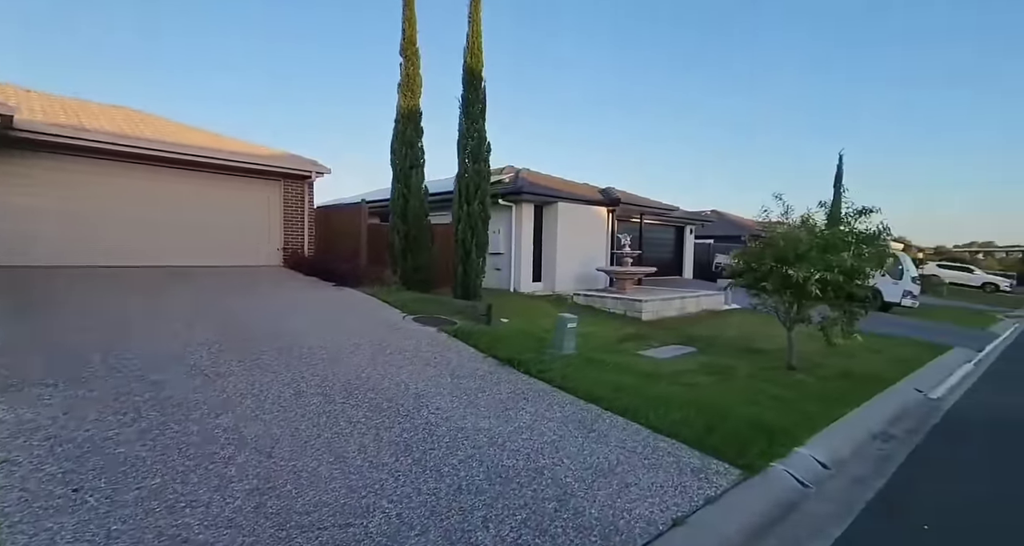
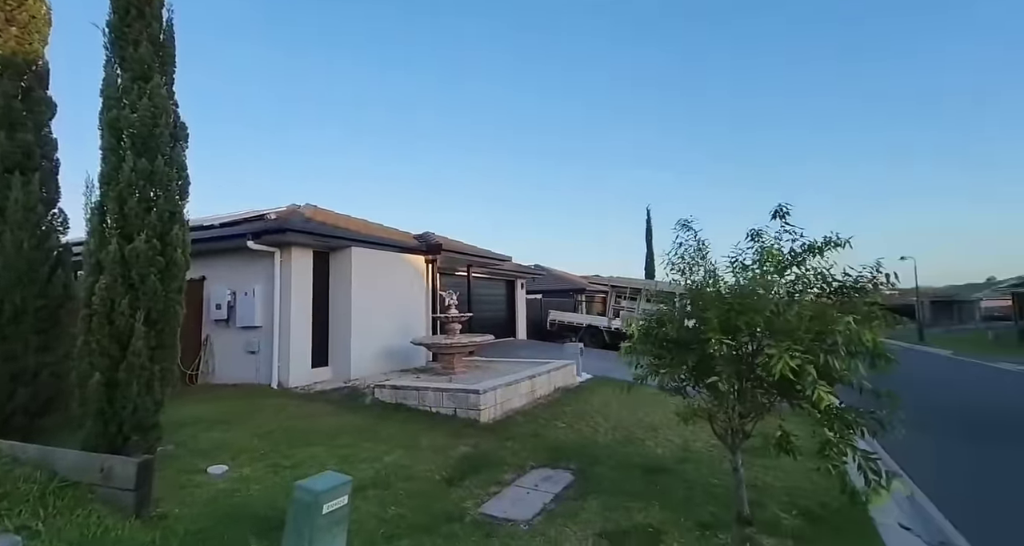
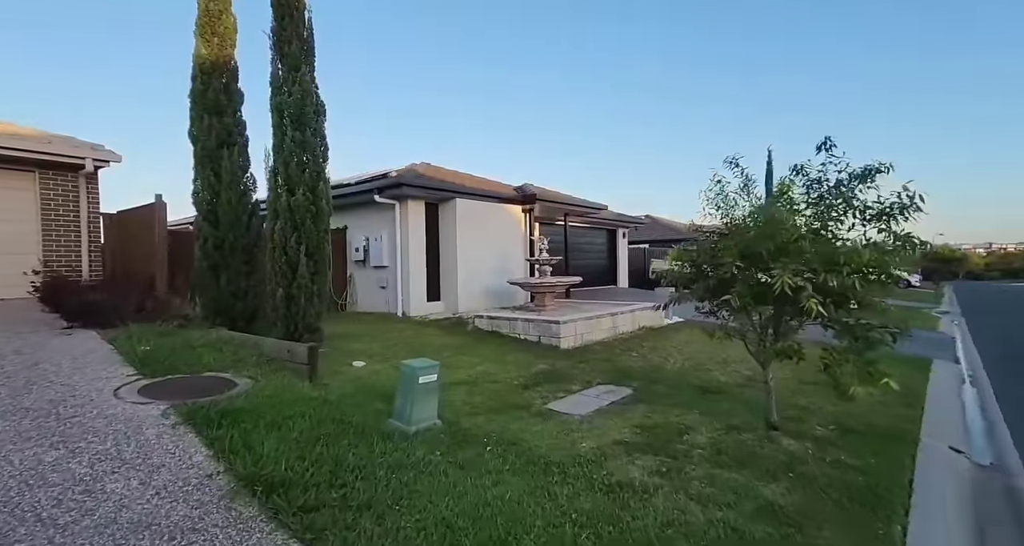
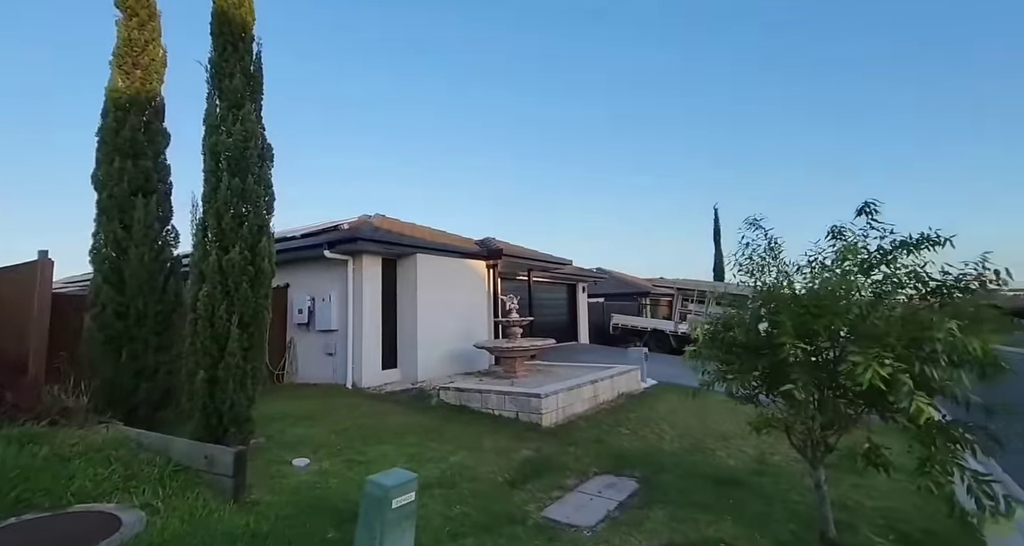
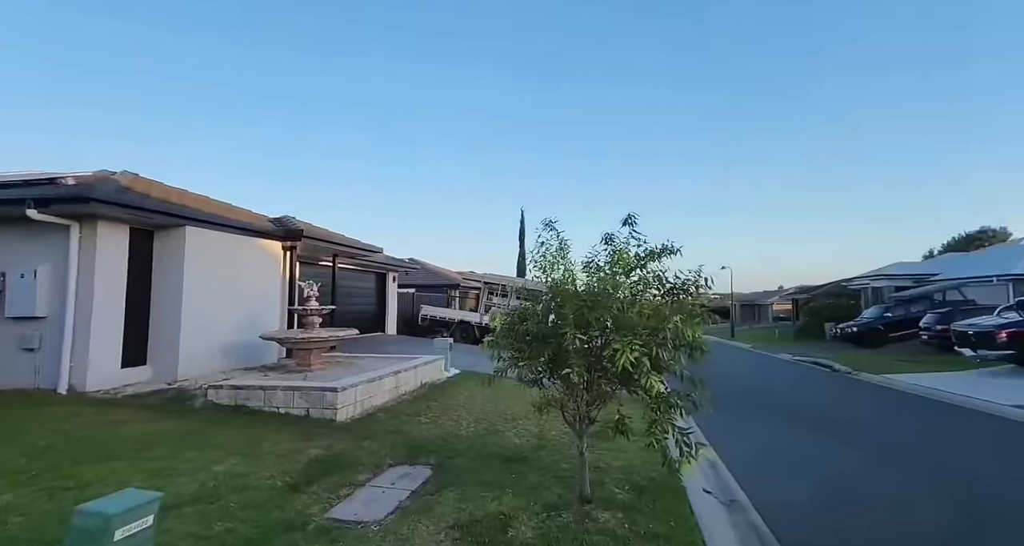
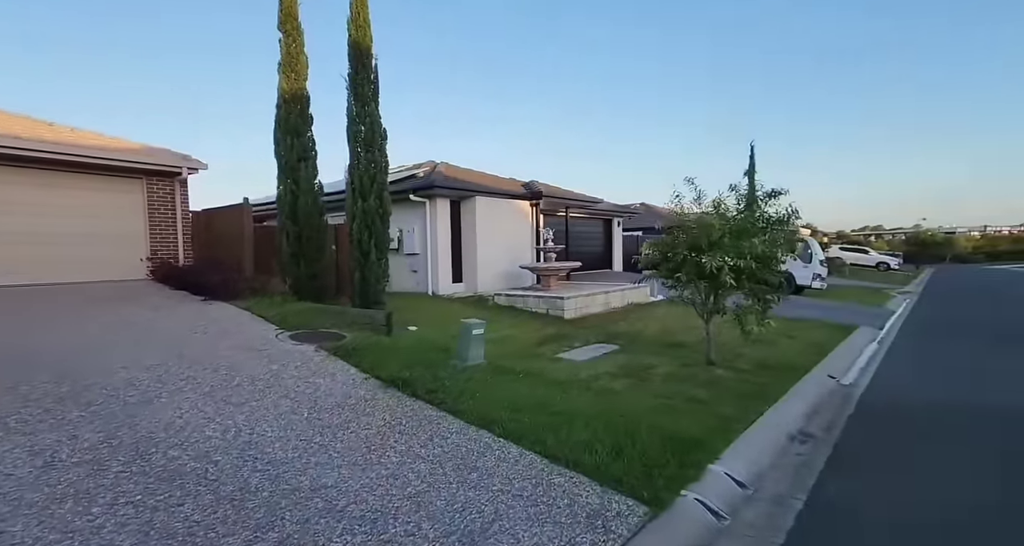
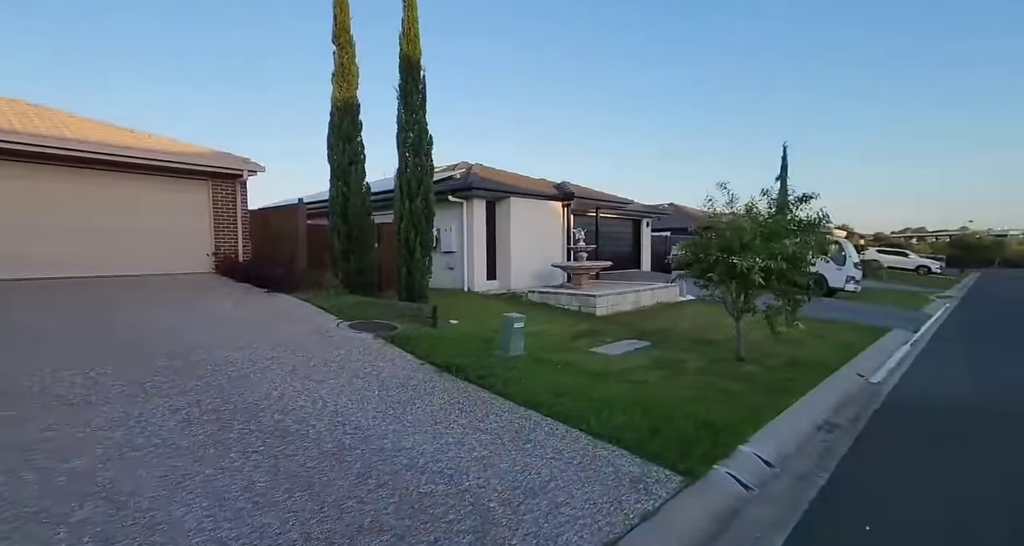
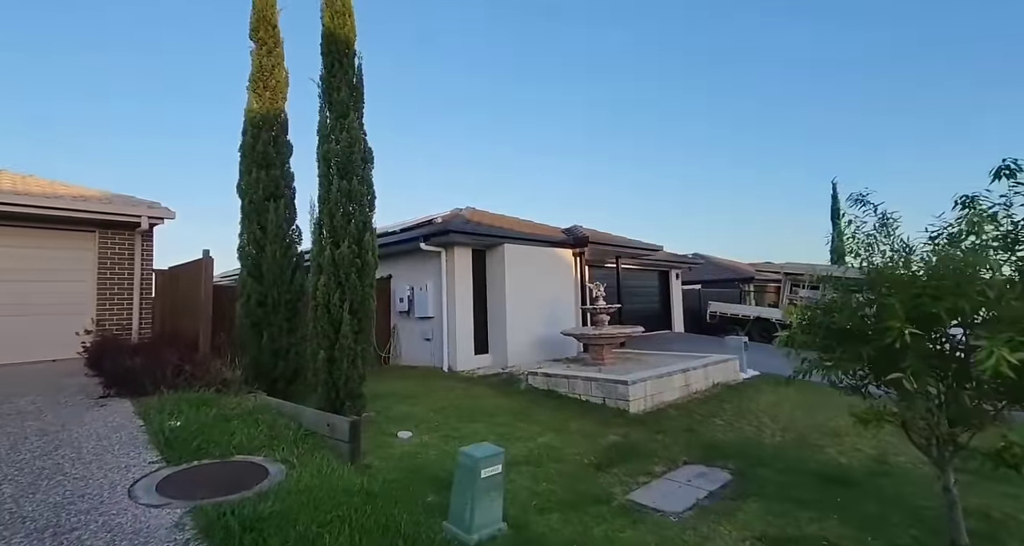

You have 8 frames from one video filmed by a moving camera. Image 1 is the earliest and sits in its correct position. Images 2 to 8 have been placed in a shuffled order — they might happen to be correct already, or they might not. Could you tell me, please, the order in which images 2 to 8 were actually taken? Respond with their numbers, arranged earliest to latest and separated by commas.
7, 6, 3, 8, 4, 2, 5
